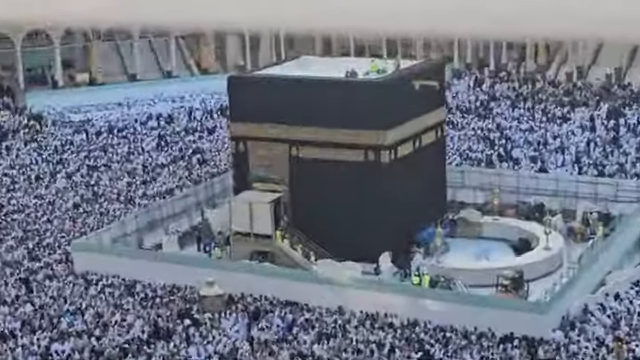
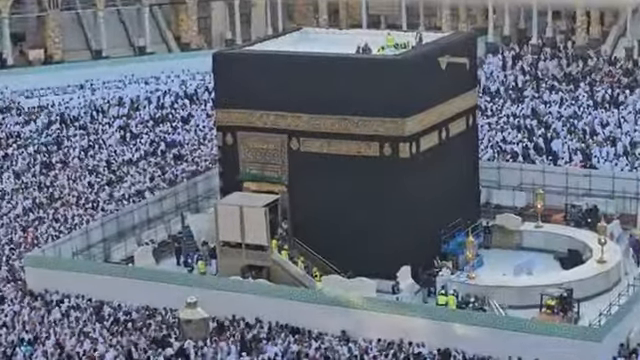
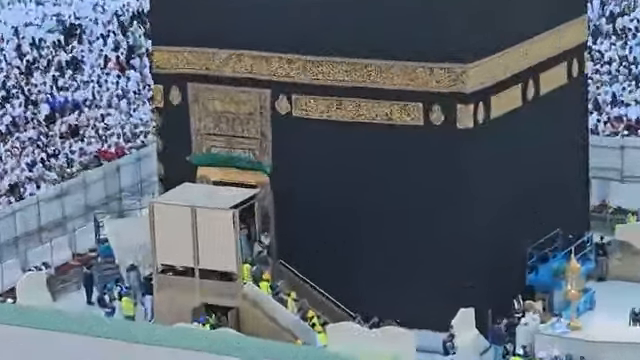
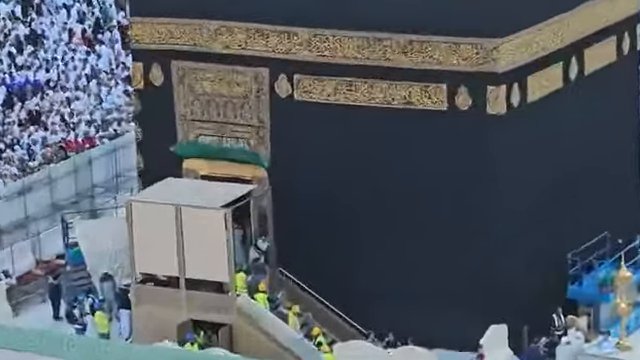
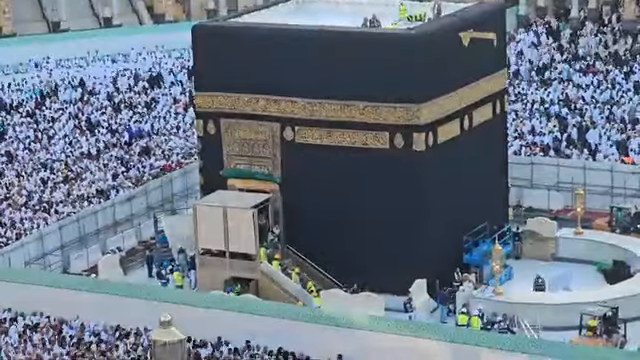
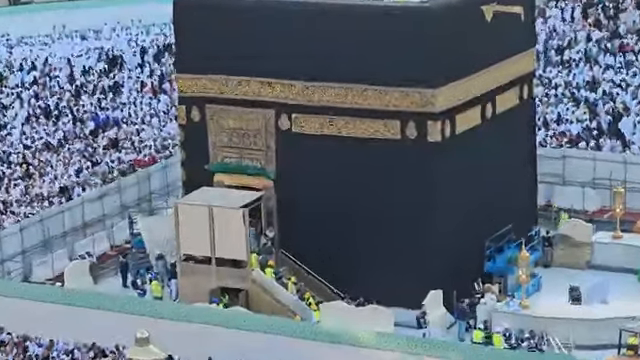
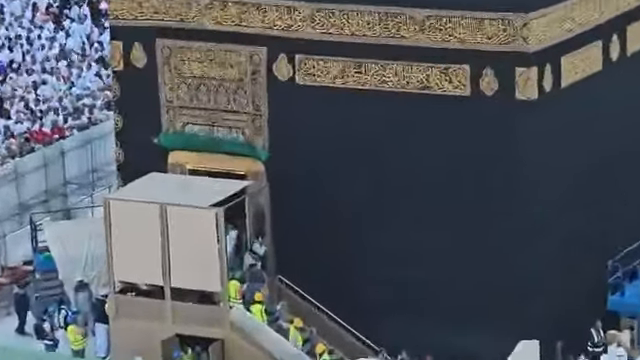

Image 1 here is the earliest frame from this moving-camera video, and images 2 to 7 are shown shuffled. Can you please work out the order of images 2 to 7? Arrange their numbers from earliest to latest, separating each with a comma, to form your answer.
2, 5, 6, 3, 4, 7
